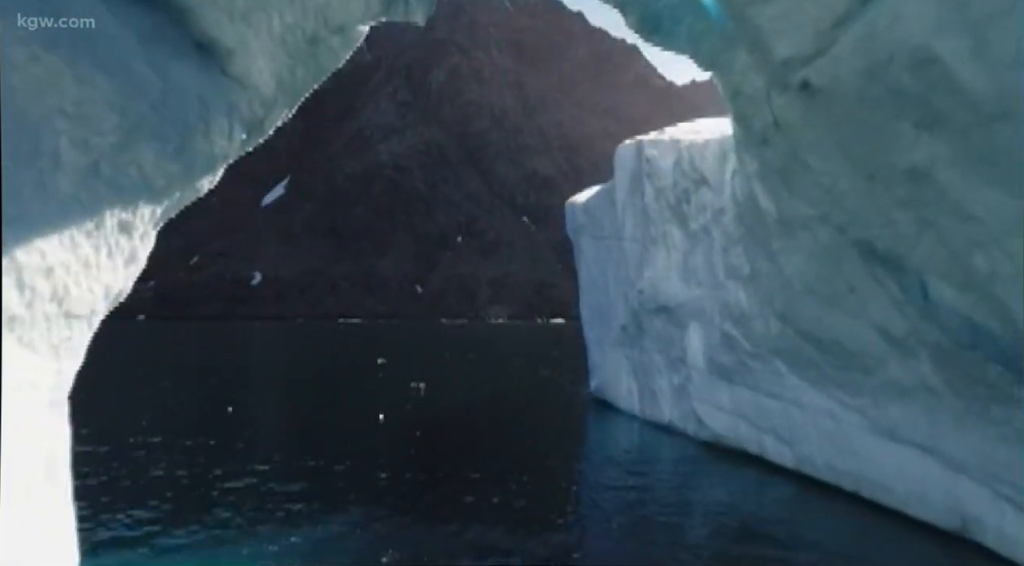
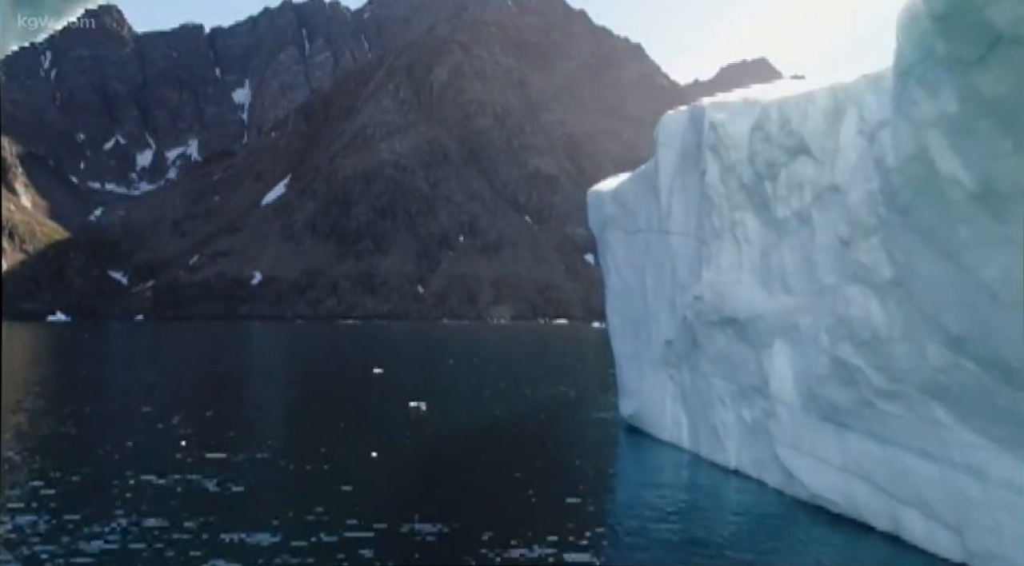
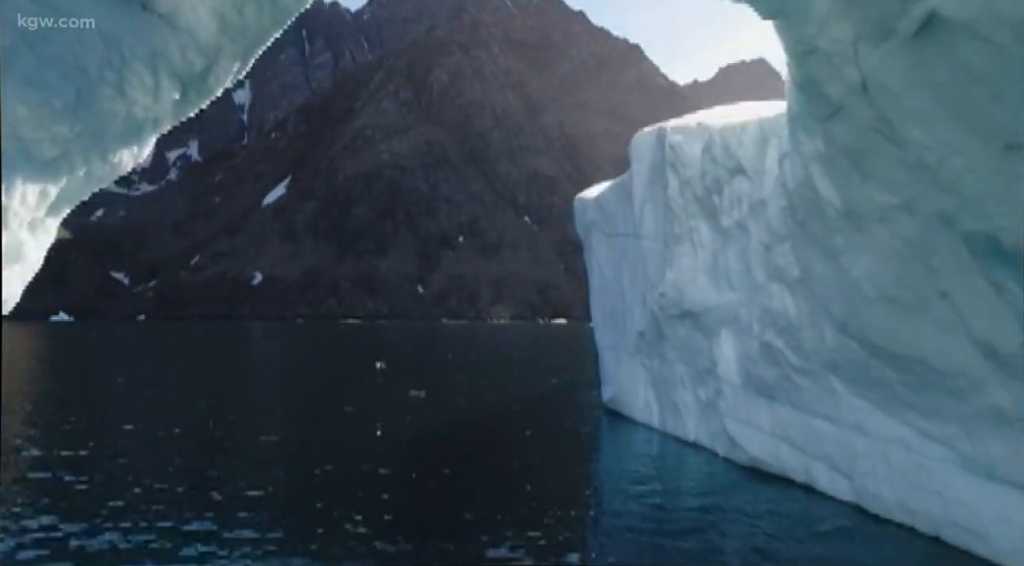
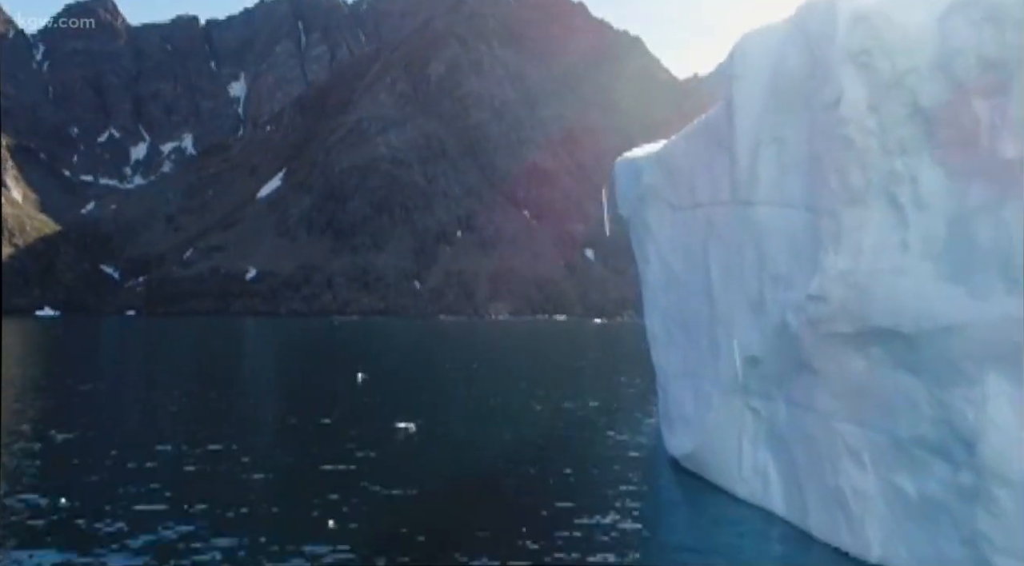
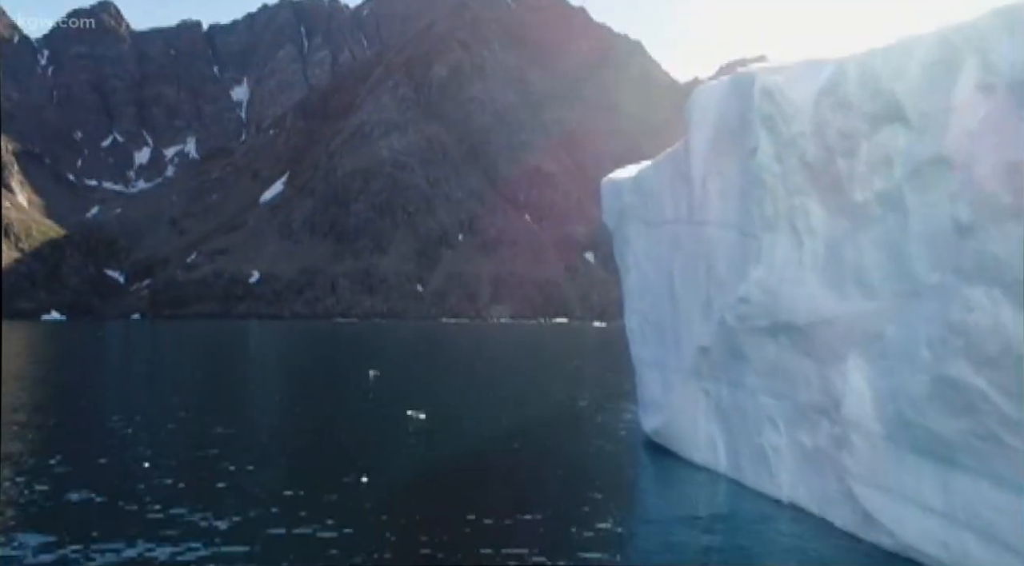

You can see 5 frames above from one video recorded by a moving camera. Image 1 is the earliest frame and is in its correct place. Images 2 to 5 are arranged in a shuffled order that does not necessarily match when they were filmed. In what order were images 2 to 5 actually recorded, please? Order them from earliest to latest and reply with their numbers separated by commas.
3, 2, 5, 4
